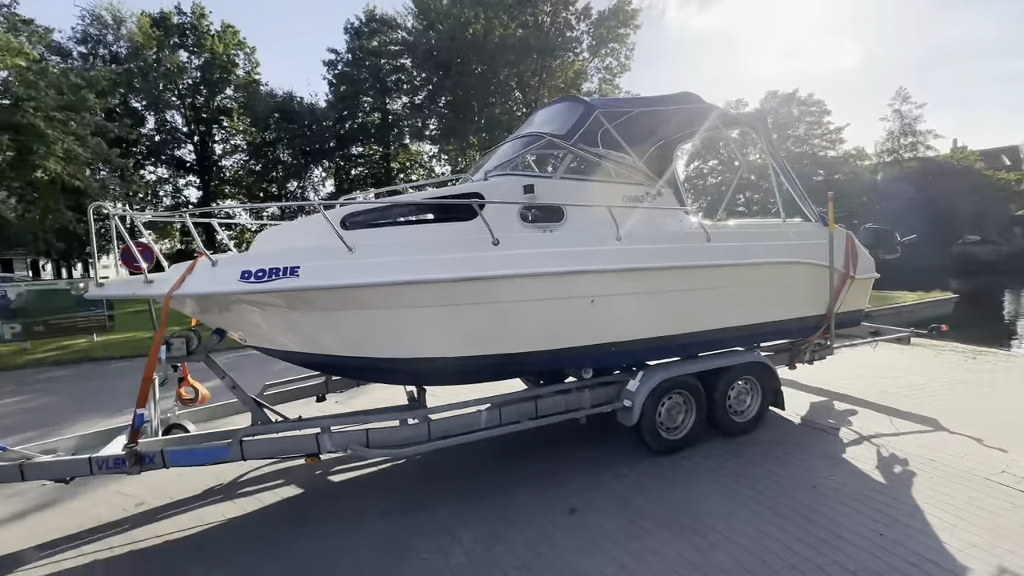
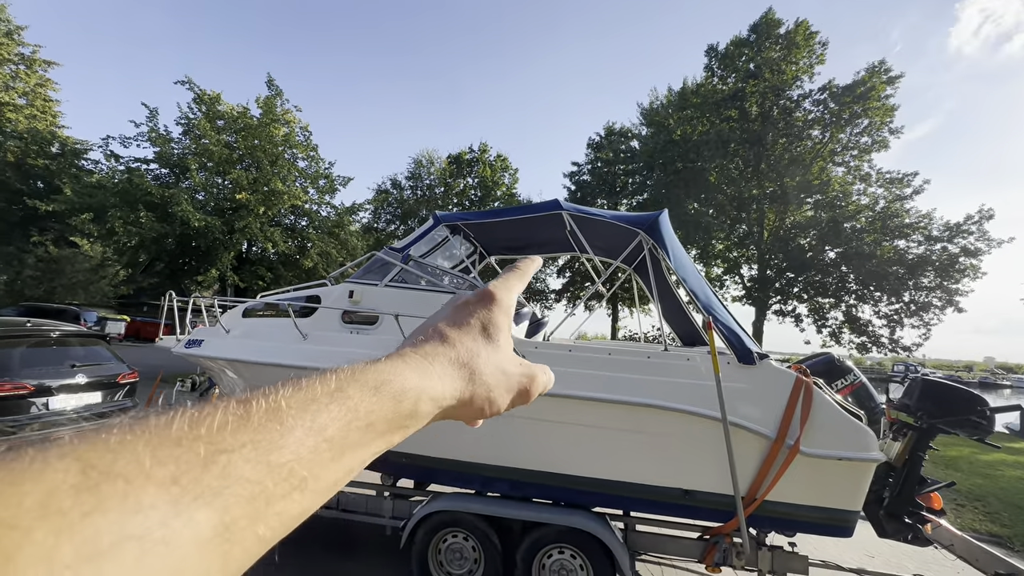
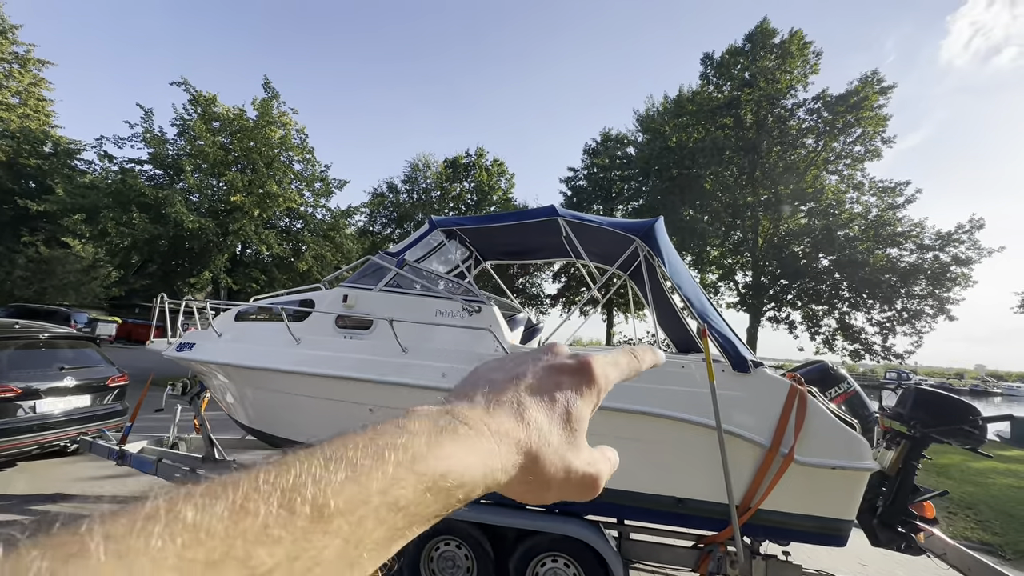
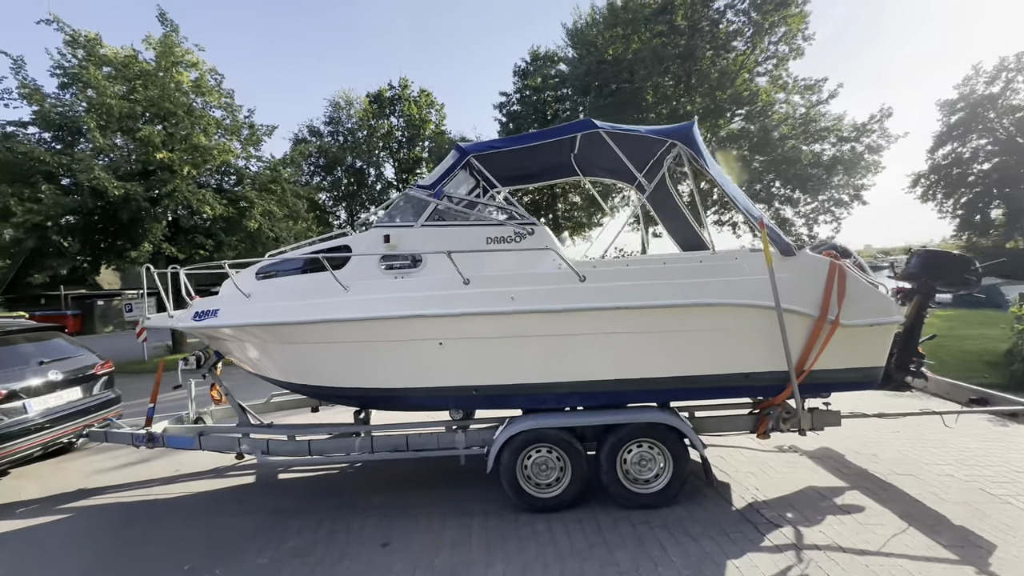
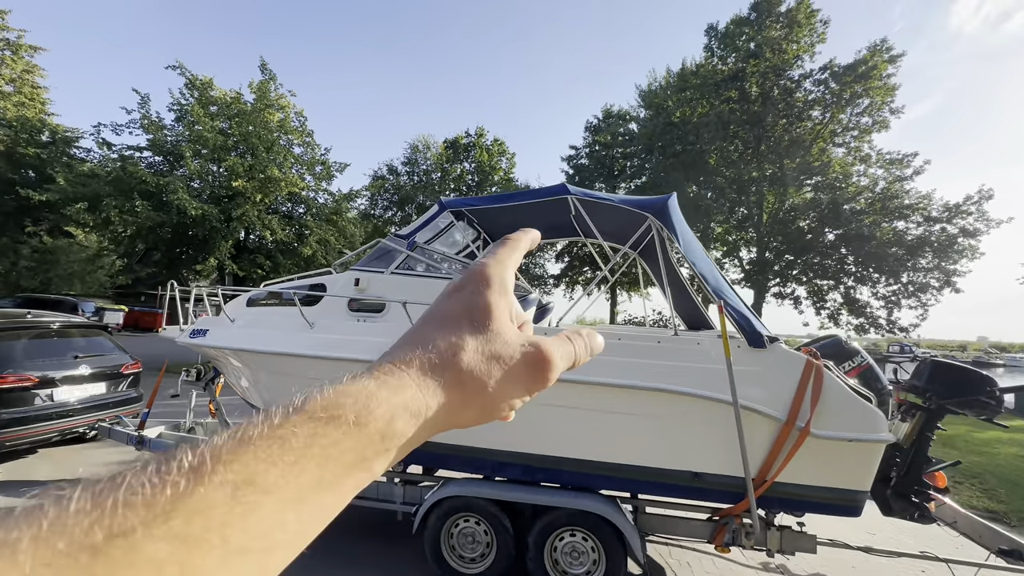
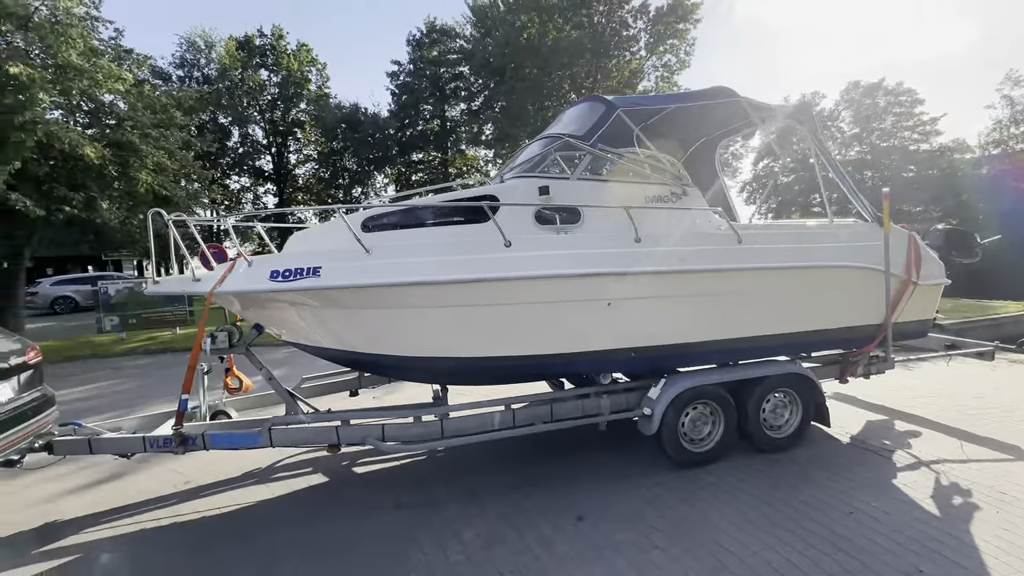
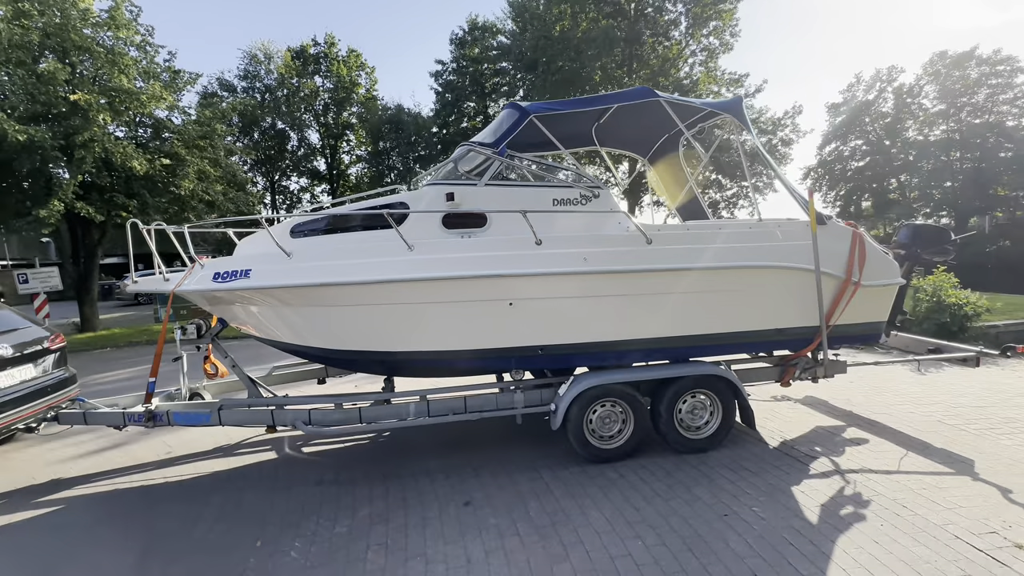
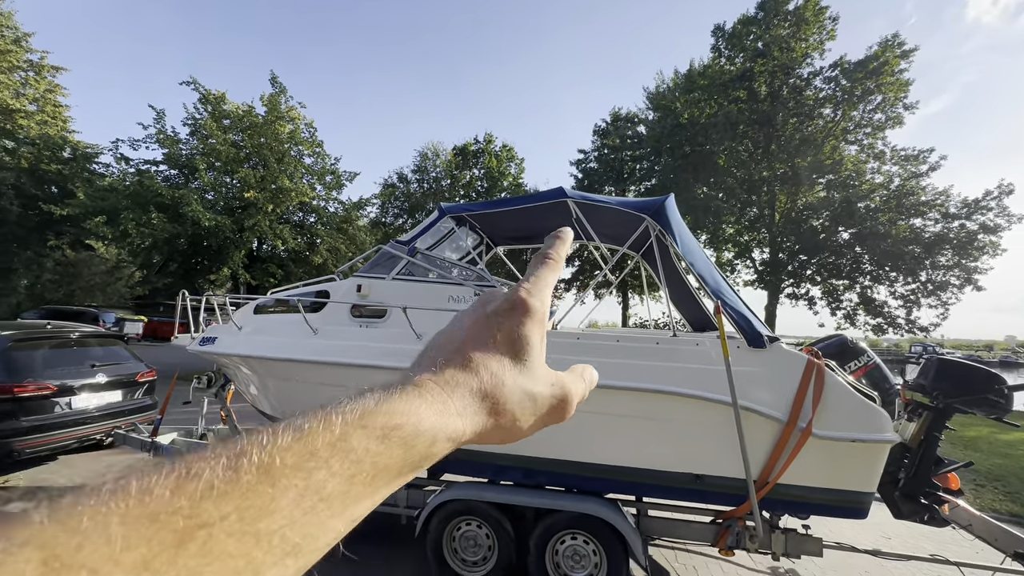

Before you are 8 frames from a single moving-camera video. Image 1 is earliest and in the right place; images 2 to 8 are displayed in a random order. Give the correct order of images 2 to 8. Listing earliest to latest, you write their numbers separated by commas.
6, 7, 4, 5, 3, 2, 8
